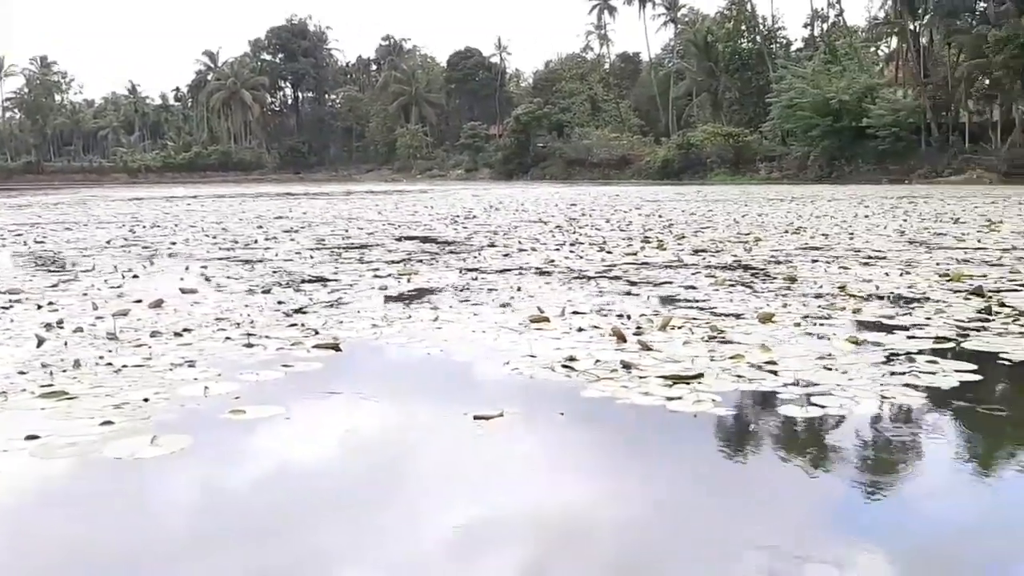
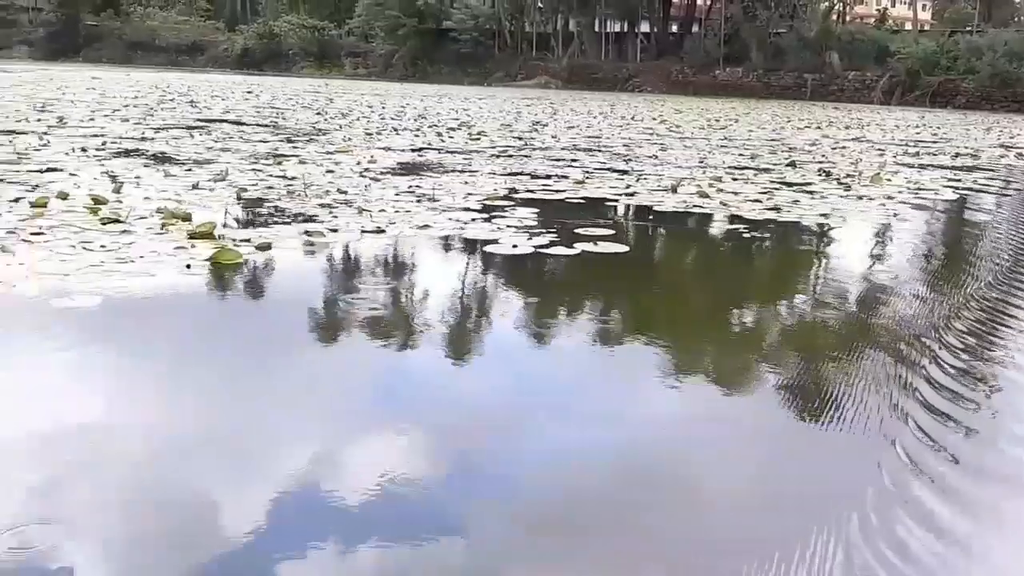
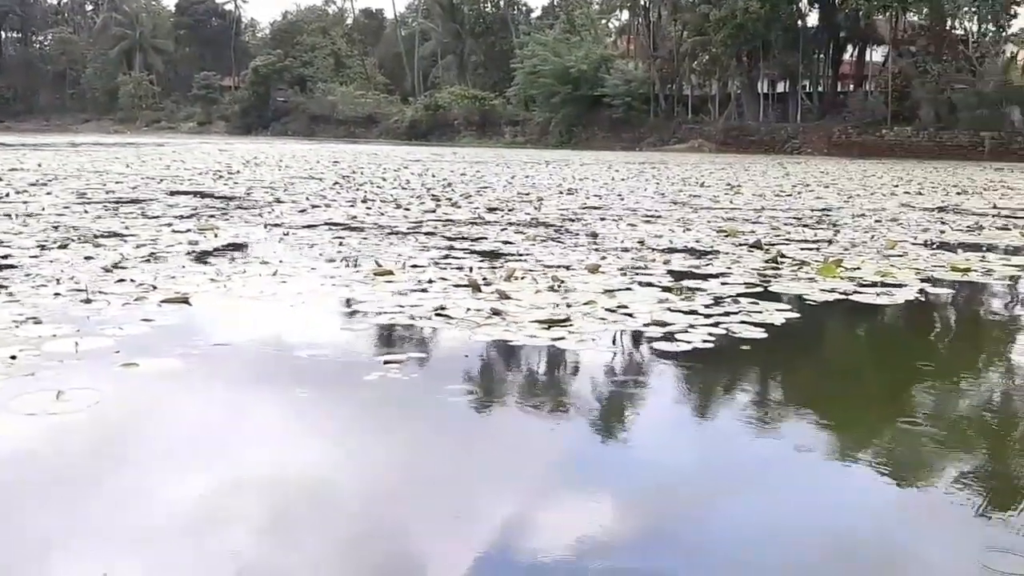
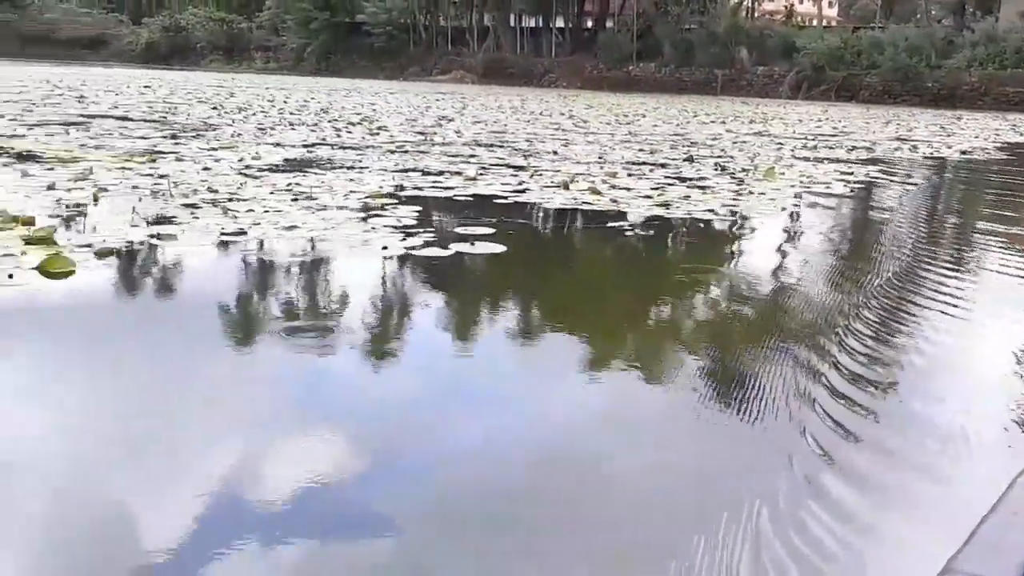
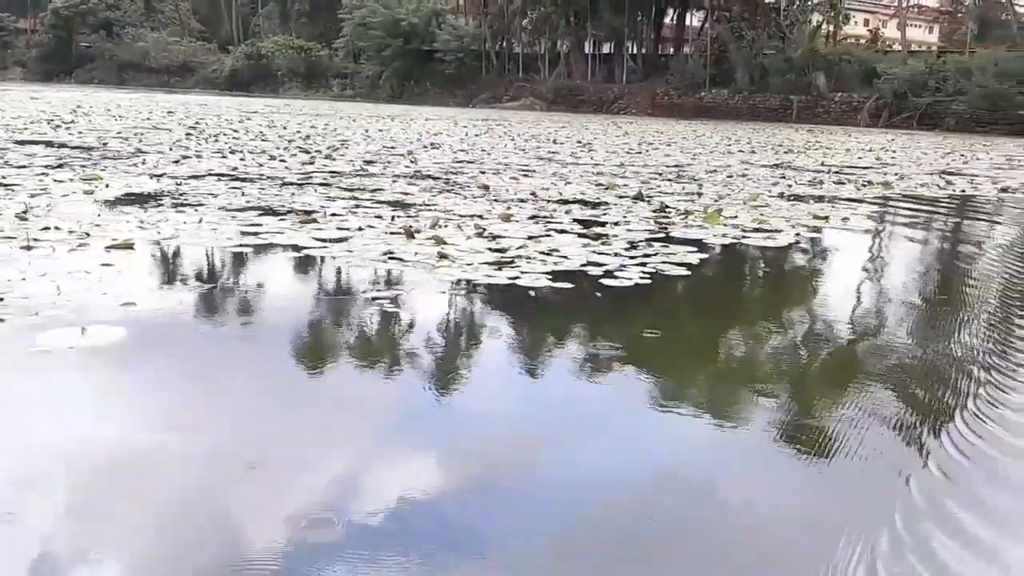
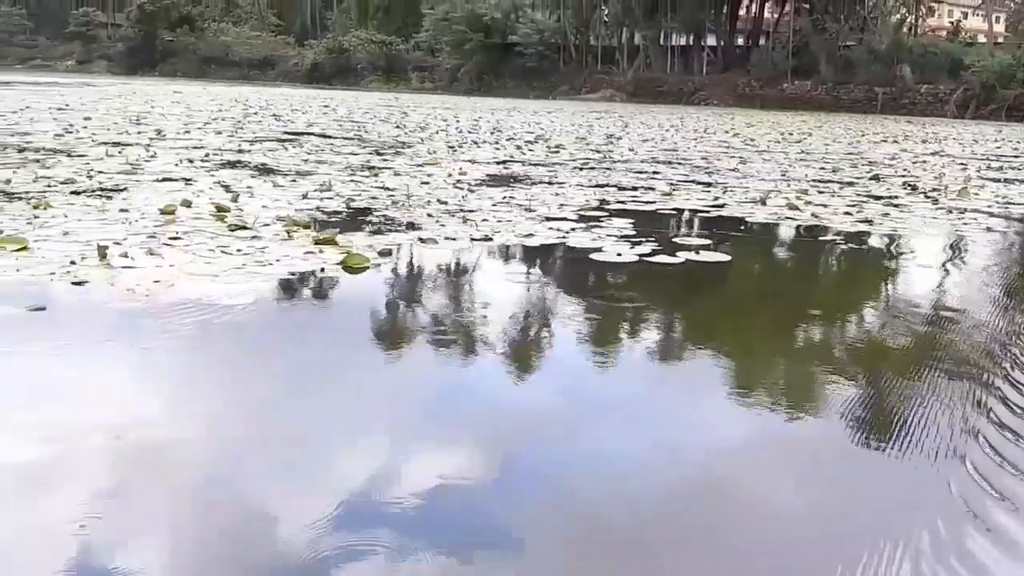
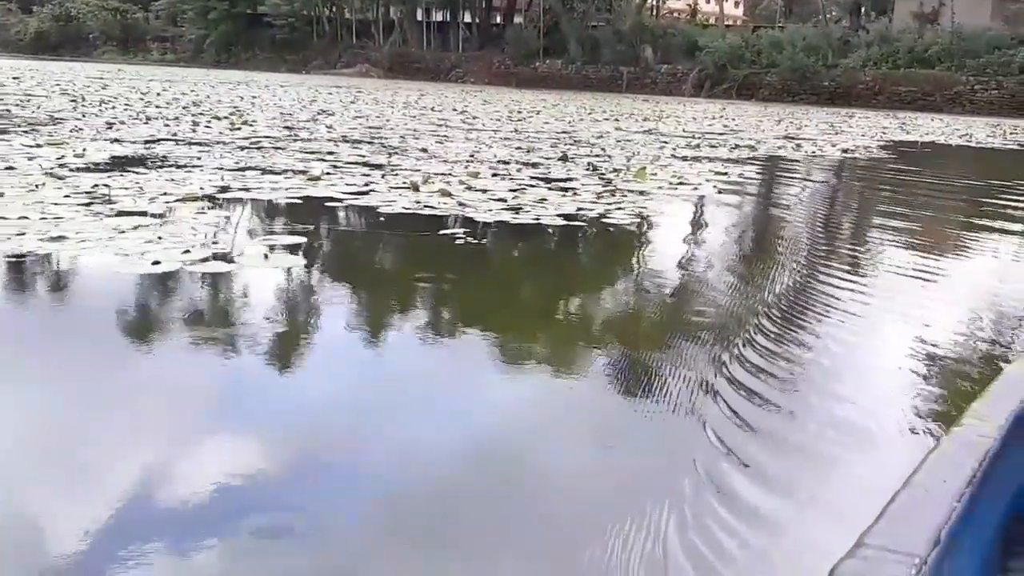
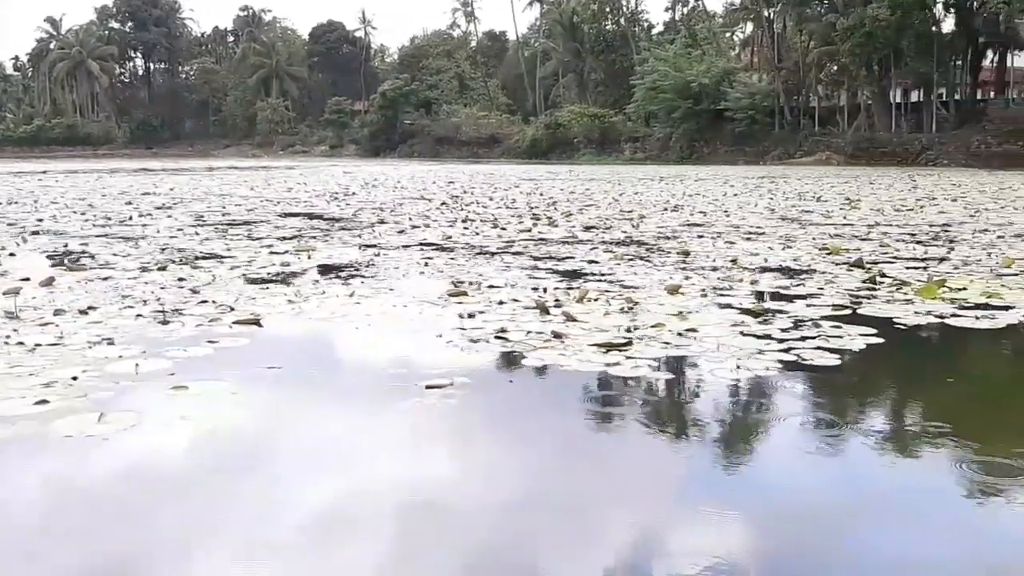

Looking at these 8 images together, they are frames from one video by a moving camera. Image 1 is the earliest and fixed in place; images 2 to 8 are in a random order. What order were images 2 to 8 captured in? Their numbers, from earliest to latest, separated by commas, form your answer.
8, 3, 5, 7, 4, 2, 6
